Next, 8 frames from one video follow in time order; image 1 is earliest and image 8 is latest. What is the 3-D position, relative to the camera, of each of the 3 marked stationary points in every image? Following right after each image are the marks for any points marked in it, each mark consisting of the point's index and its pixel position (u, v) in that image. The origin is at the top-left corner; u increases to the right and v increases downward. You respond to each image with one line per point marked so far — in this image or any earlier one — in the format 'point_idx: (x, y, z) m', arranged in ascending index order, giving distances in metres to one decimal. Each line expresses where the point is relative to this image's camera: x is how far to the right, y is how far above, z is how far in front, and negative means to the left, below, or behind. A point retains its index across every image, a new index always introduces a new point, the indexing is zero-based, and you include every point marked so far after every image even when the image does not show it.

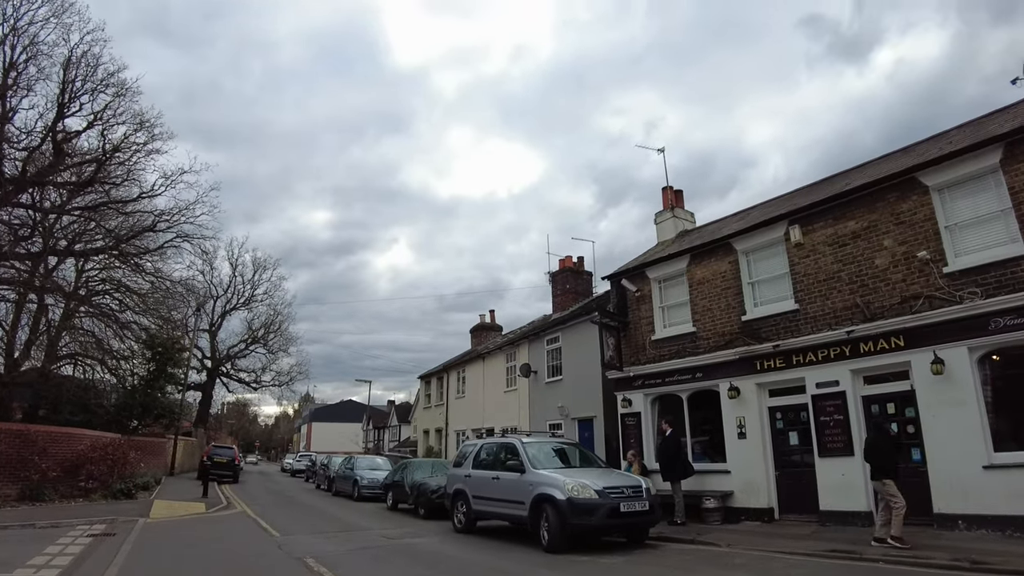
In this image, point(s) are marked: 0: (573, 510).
0: (+1.0, -3.5, +9.4) m
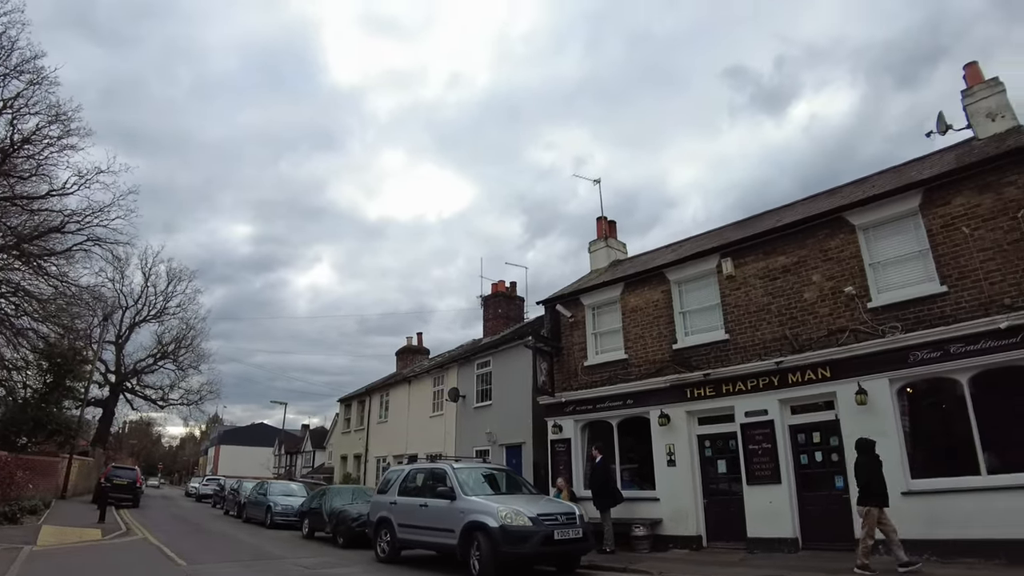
0: (-0.1, -3.9, +9.2) m
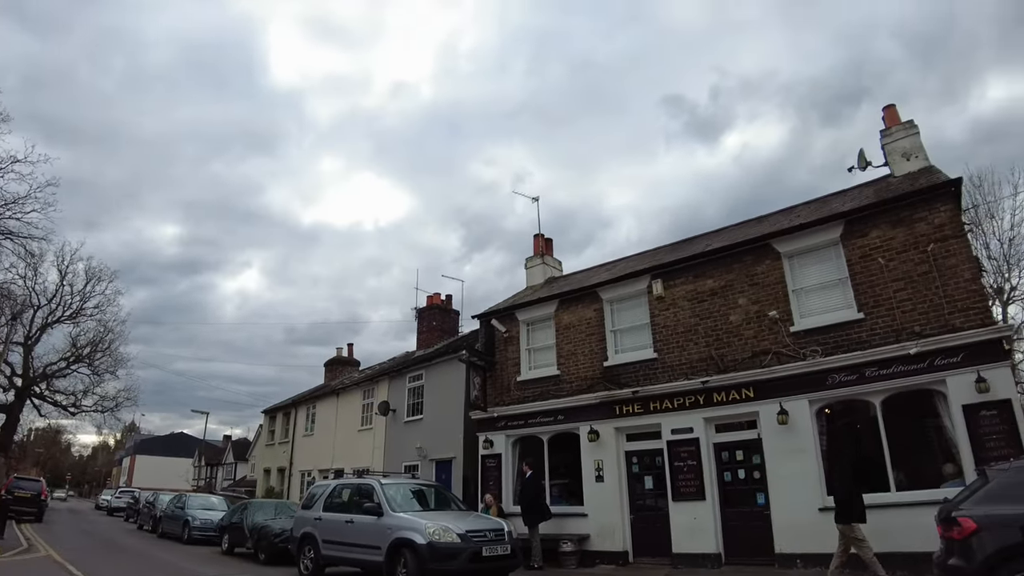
0: (-1.2, -4.0, +9.0) m
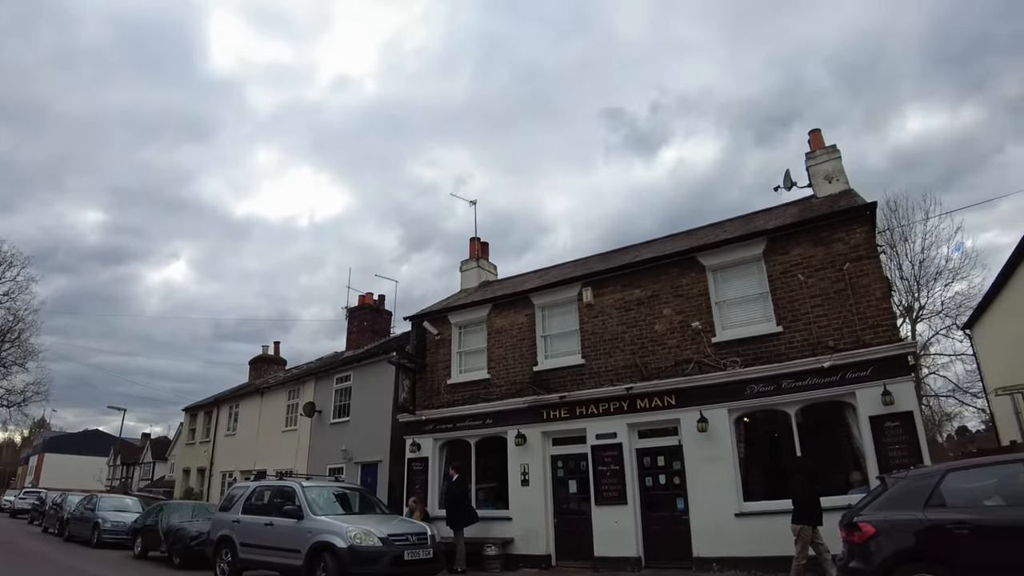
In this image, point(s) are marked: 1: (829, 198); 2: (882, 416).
0: (-2.3, -4.0, +8.8) m
1: (+6.7, +1.9, +12.6) m
2: (+5.8, -2.0, +9.2) m
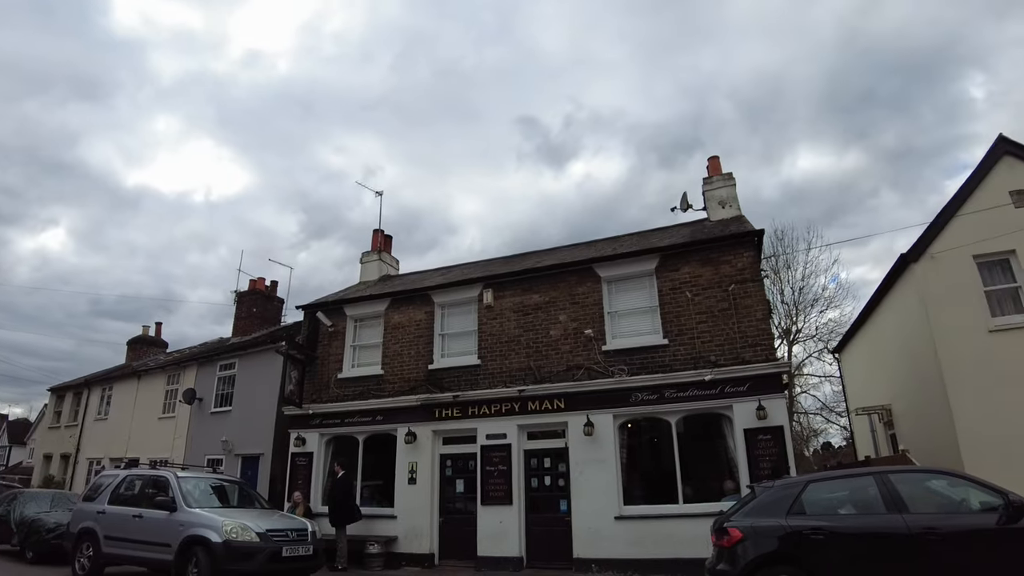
0: (-4.0, -3.8, +8.4) m
1: (+4.8, +1.5, +13.4) m
2: (+4.1, -2.4, +9.9) m
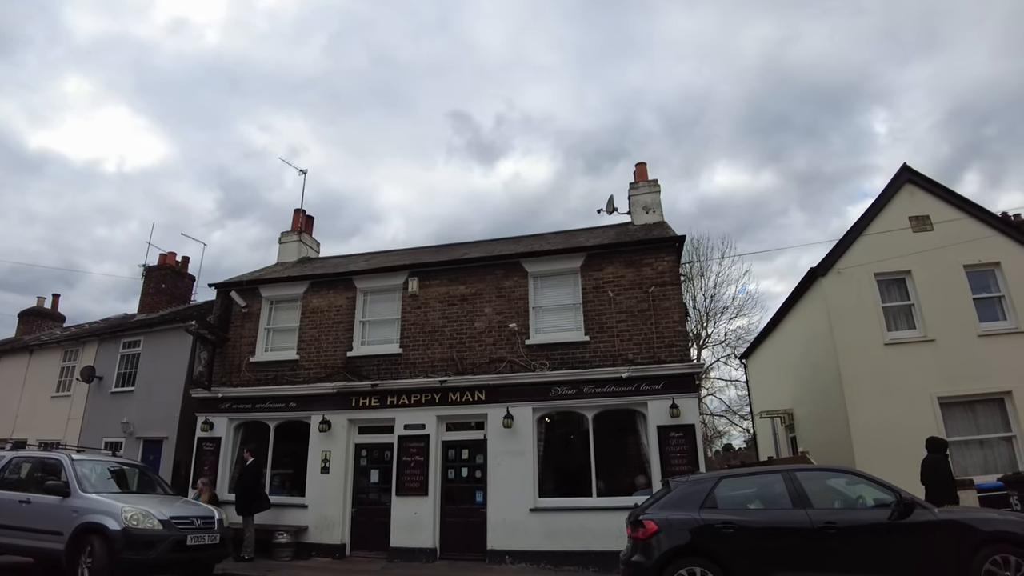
0: (-5.3, -3.4, +7.9) m
1: (+3.2, +1.5, +13.8) m
2: (+2.7, -2.4, +10.2) m
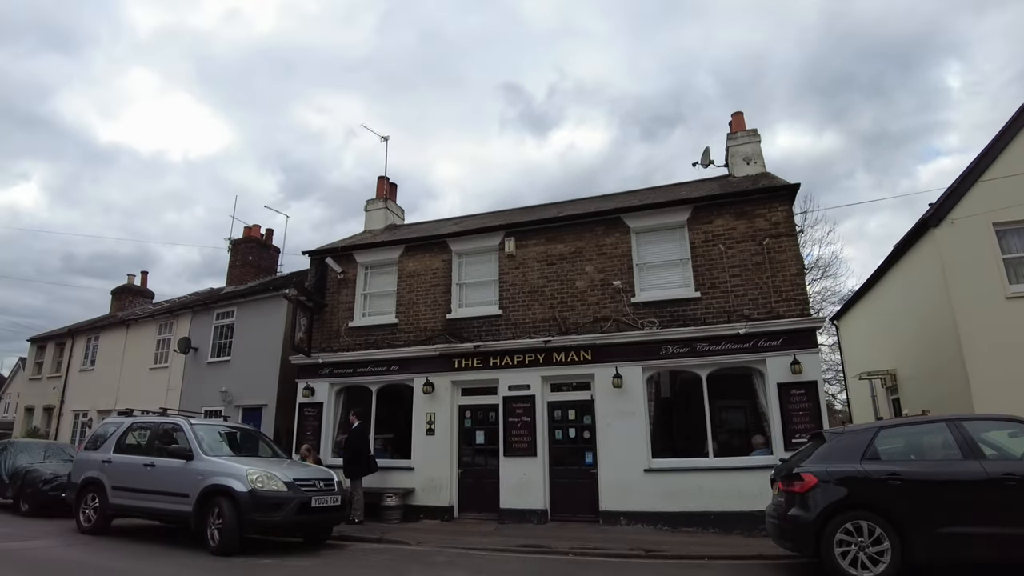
0: (-3.6, -2.9, +8.0) m
1: (+5.1, +2.4, +13.1) m
2: (+4.5, -1.6, +9.8) m
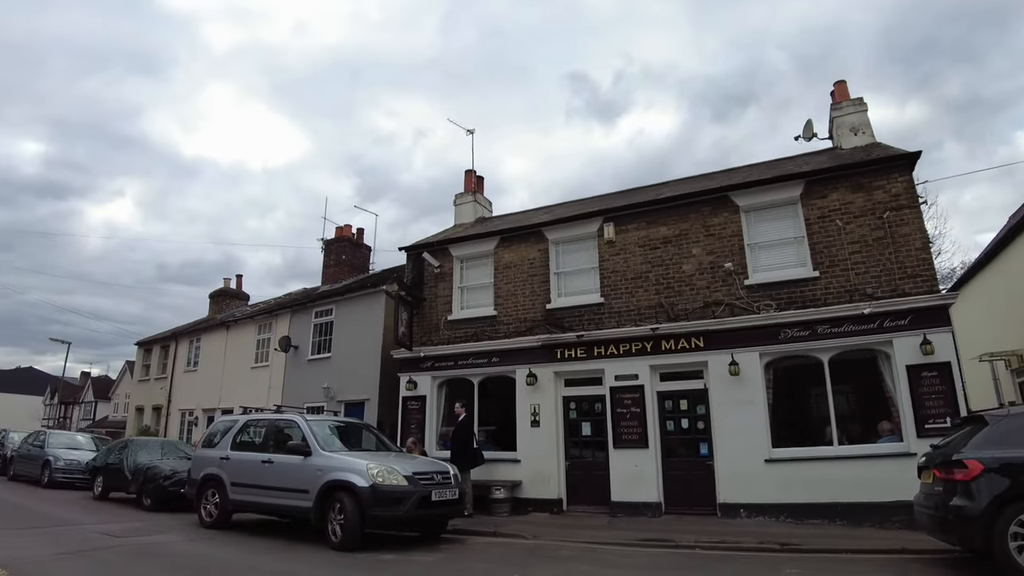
0: (-2.0, -2.8, +8.1) m
1: (+7.0, +2.8, +12.3) m
2: (+6.2, -1.2, +9.1) m
